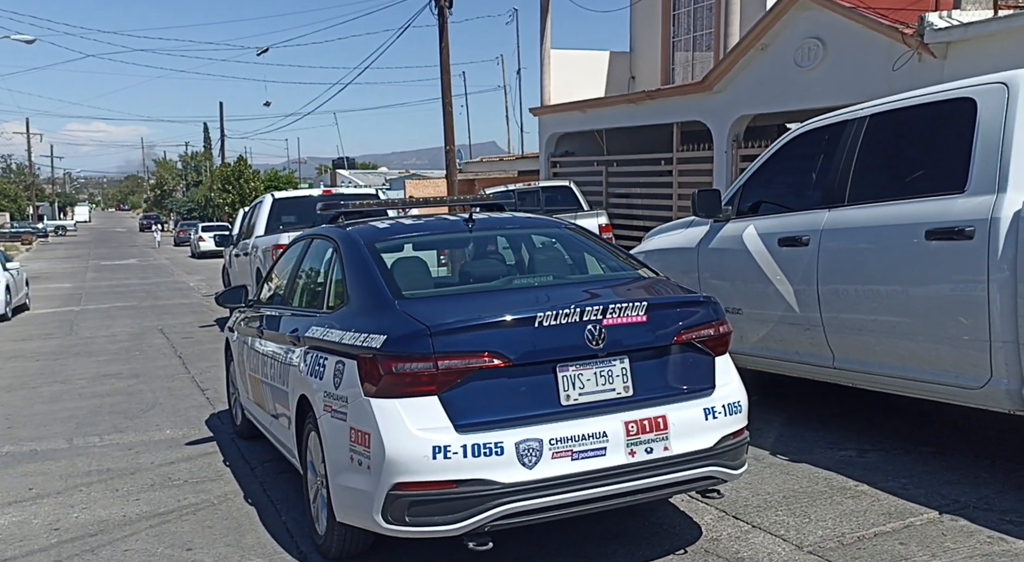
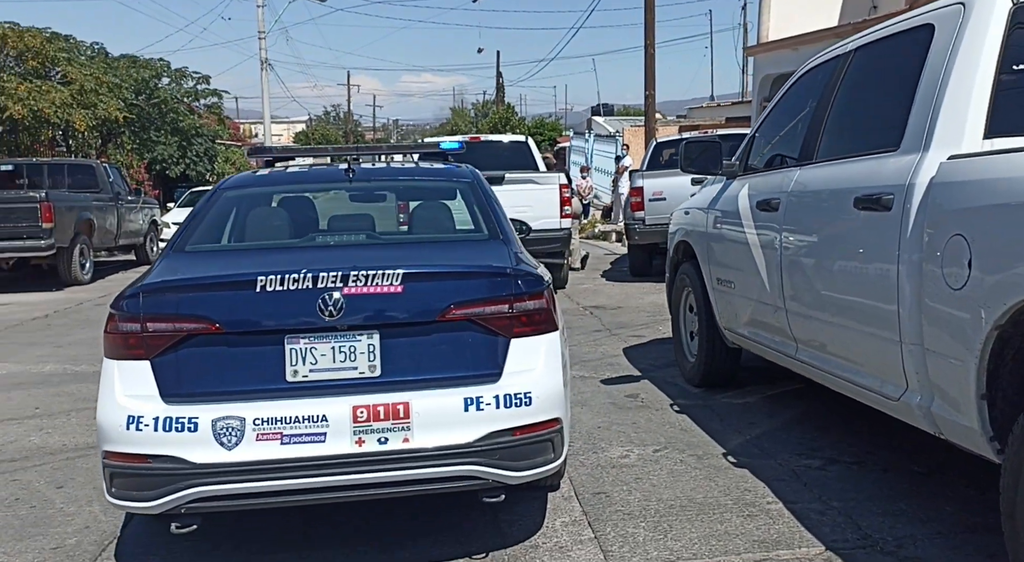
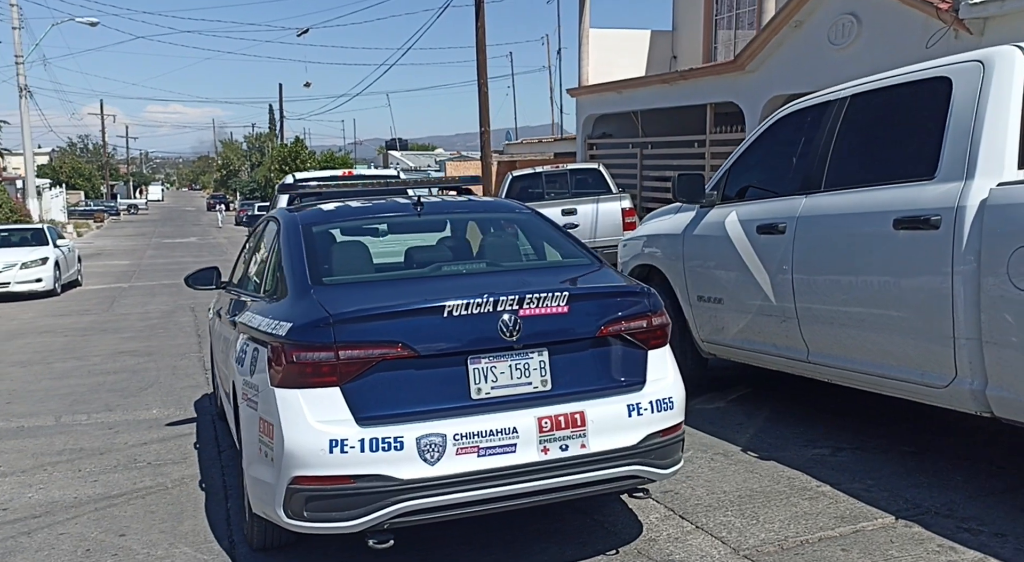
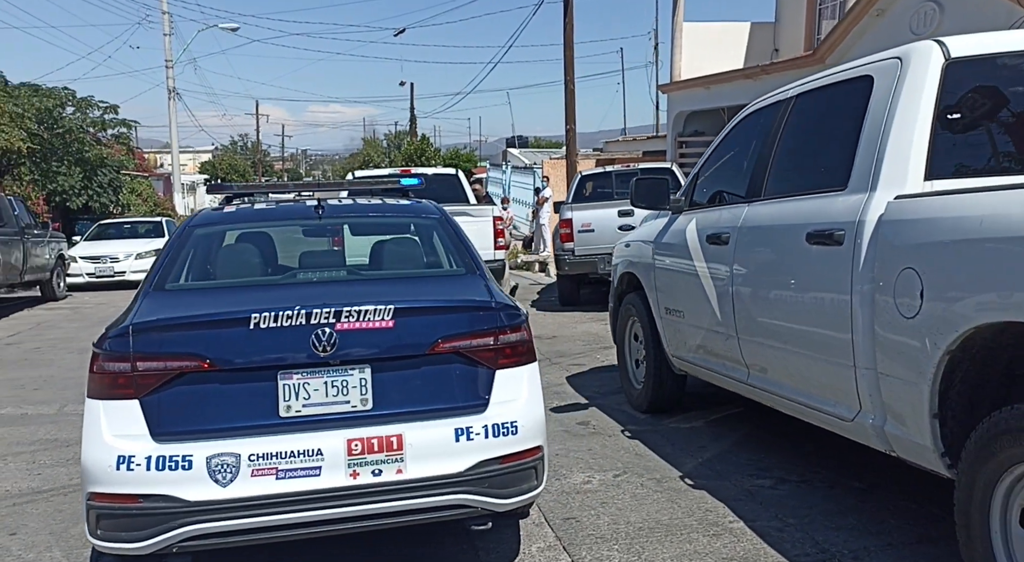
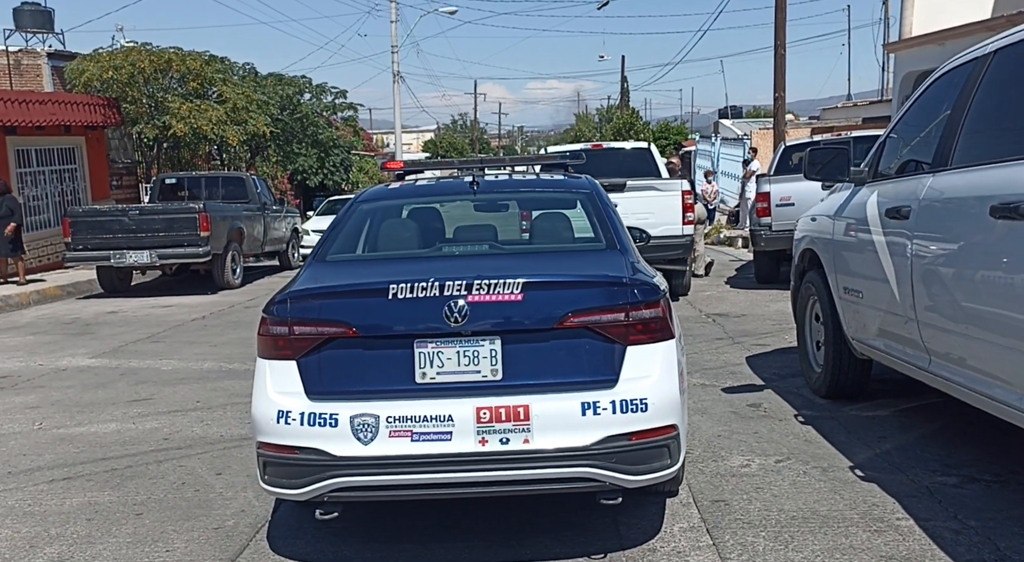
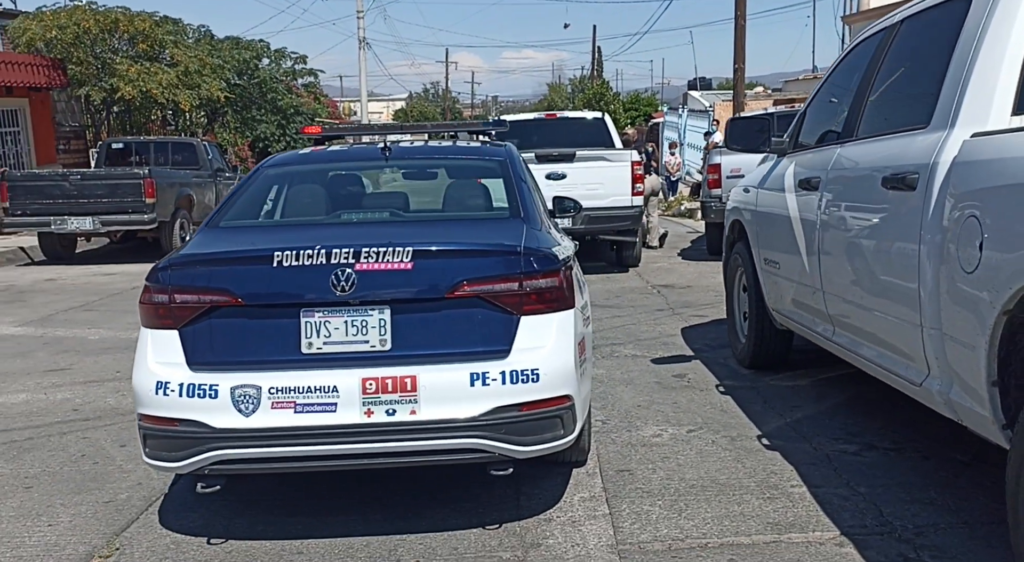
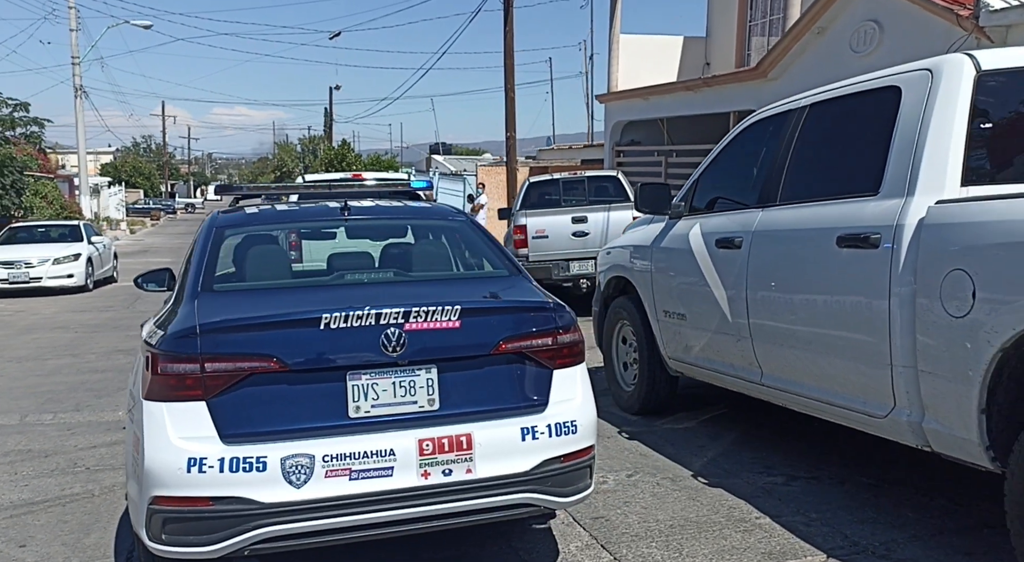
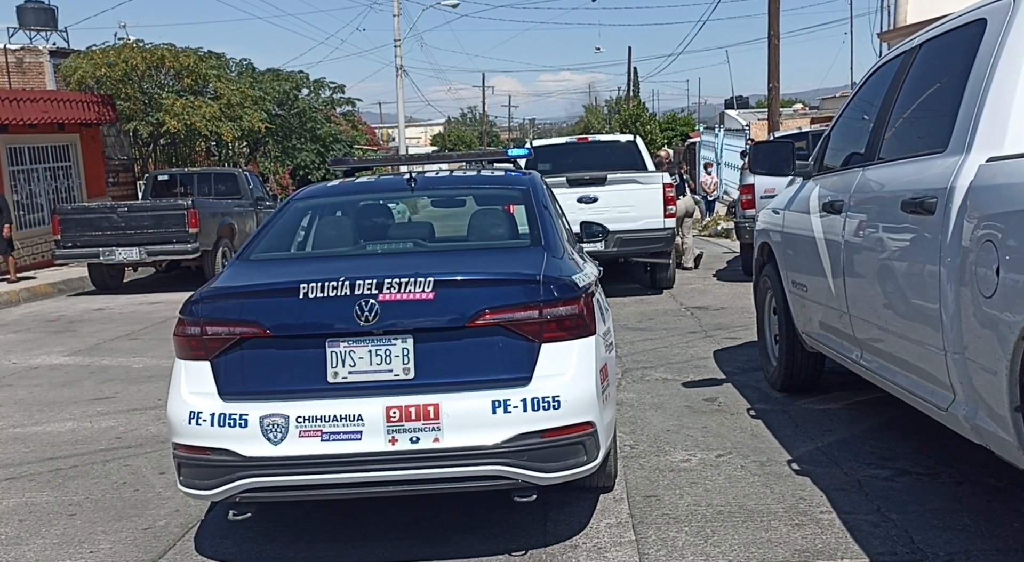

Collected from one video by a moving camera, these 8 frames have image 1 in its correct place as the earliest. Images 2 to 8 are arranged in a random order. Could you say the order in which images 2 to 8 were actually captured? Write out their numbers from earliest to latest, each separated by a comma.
3, 7, 4, 2, 6, 8, 5
